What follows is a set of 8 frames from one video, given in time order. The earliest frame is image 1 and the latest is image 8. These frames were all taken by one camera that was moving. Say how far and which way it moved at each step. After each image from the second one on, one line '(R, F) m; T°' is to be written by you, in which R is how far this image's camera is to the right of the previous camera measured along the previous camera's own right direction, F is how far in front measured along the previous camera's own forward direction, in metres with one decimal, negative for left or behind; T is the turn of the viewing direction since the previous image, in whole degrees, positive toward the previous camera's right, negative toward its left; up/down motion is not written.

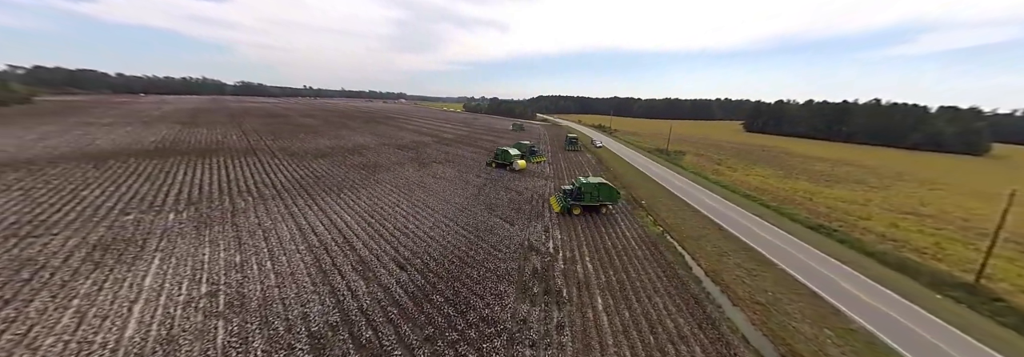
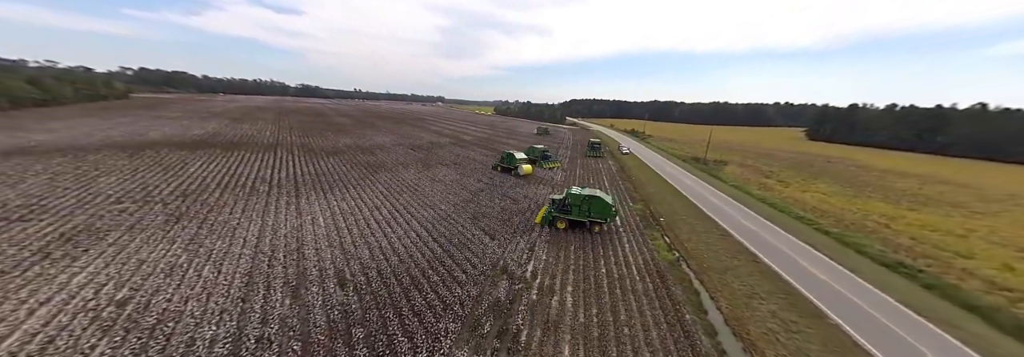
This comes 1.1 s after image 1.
(+2.4, +1.9) m; -6°
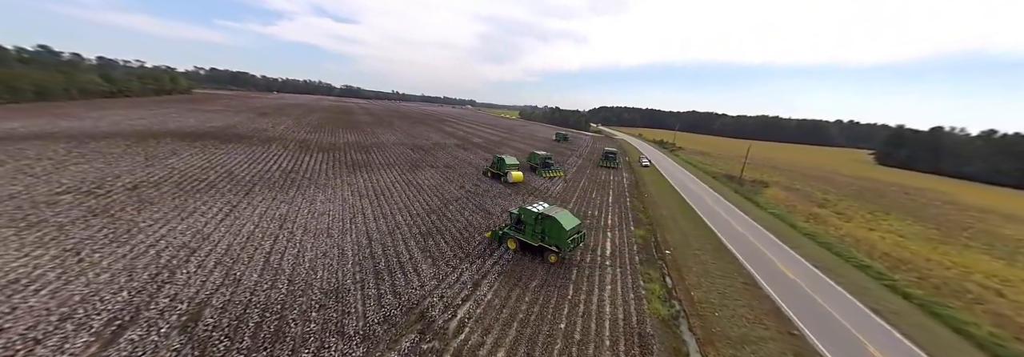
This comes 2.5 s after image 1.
(+3.1, +2.8) m; -5°
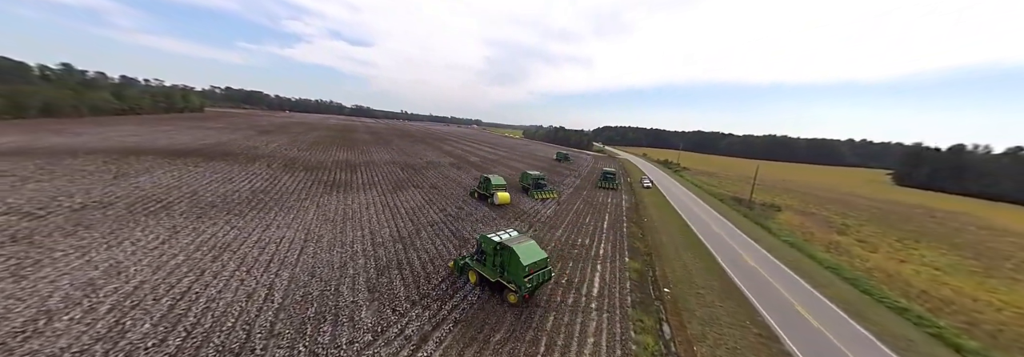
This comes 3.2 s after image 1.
(+1.6, +1.5) m; -1°
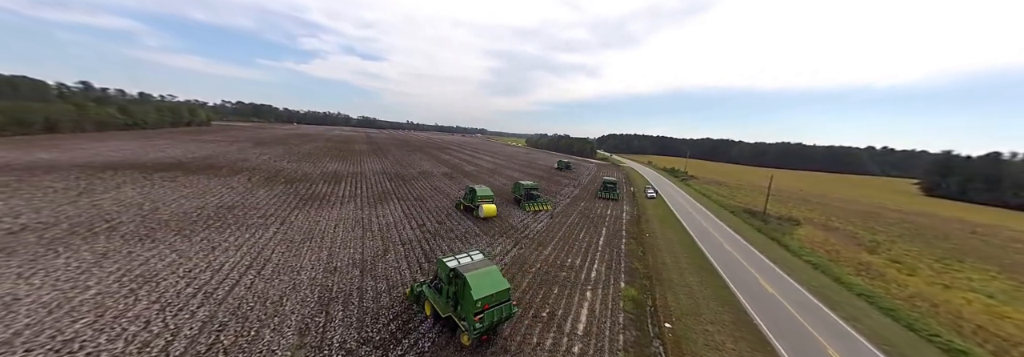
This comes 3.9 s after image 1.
(+1.5, +1.6) m; -1°
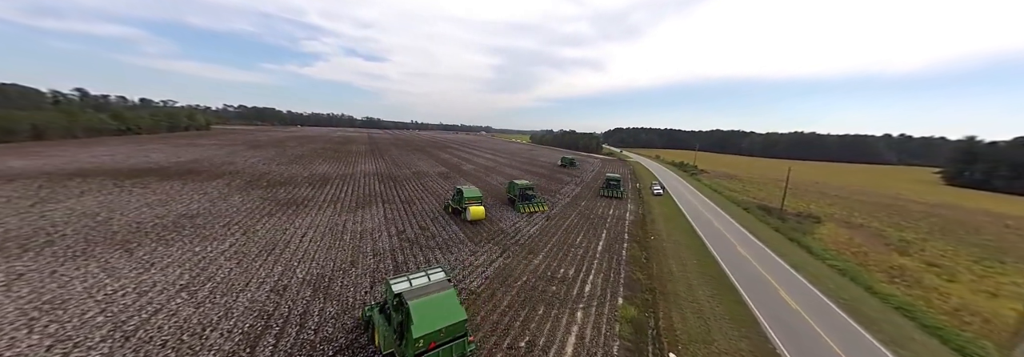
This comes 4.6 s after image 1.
(+1.2, +1.8) m; -1°
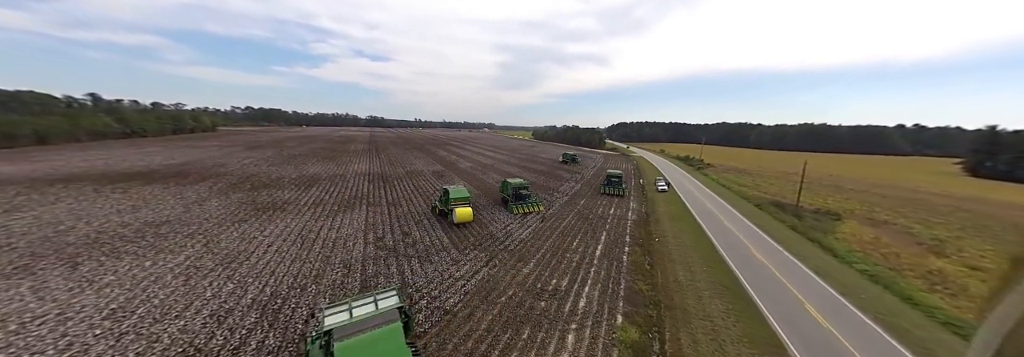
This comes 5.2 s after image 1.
(+1.0, +1.5) m; -1°
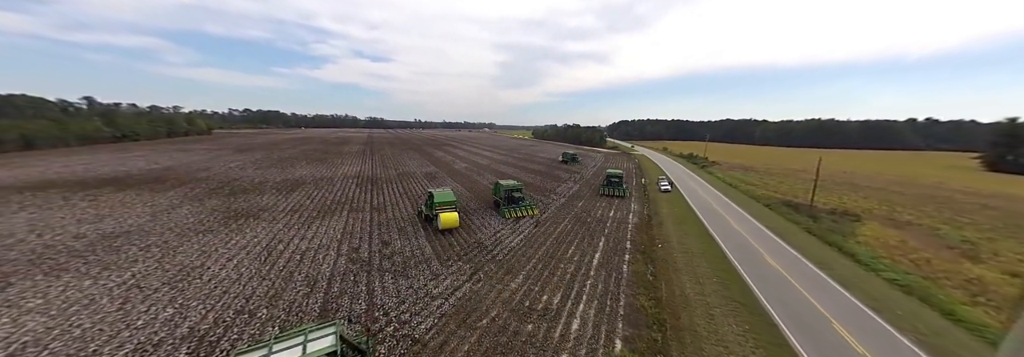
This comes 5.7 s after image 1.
(+0.8, +1.4) m; 0°
